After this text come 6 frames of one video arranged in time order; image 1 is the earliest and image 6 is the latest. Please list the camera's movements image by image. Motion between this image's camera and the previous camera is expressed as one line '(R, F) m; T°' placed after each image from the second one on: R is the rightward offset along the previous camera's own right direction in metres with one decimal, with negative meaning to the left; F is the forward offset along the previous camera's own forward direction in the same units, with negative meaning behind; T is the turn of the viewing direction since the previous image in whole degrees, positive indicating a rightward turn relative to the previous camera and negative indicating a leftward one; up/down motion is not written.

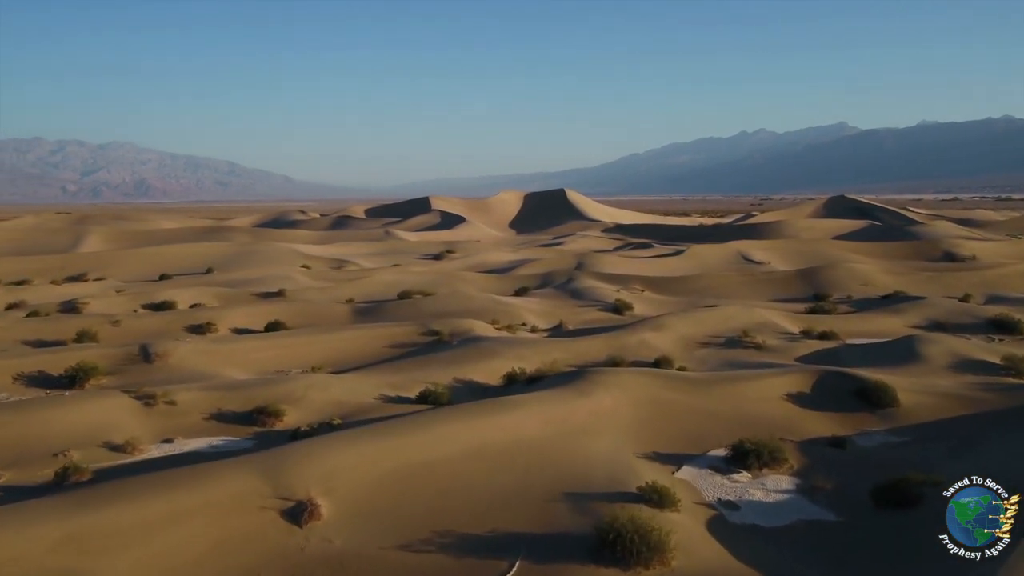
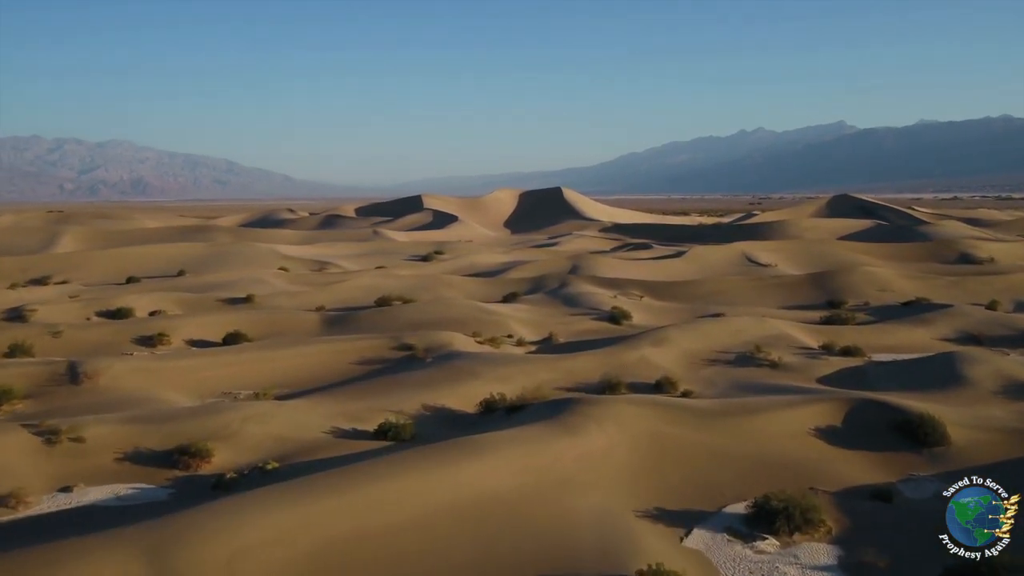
(+0.2, +2.7) m; 0°
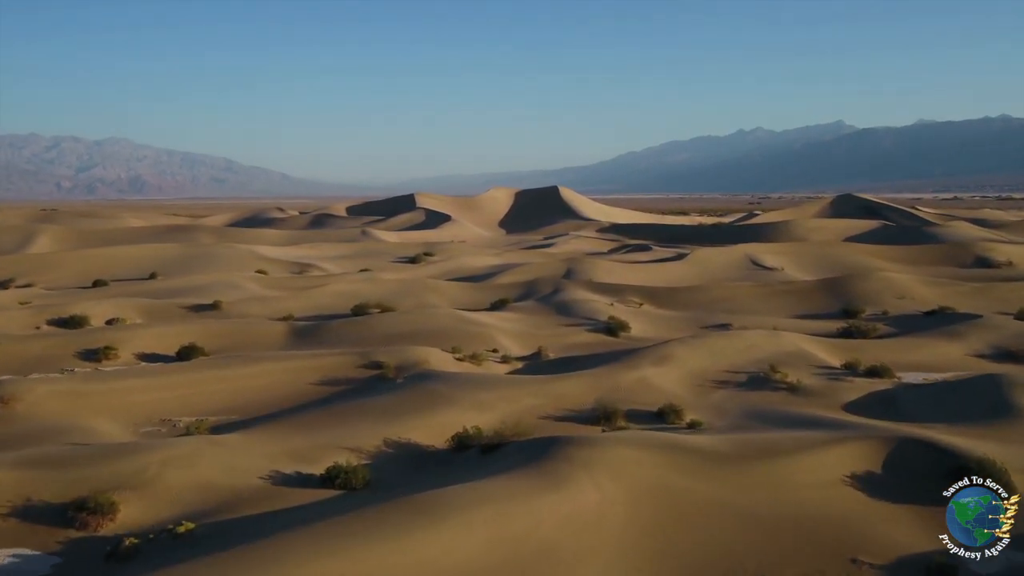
(+0.2, +2.4) m; 0°
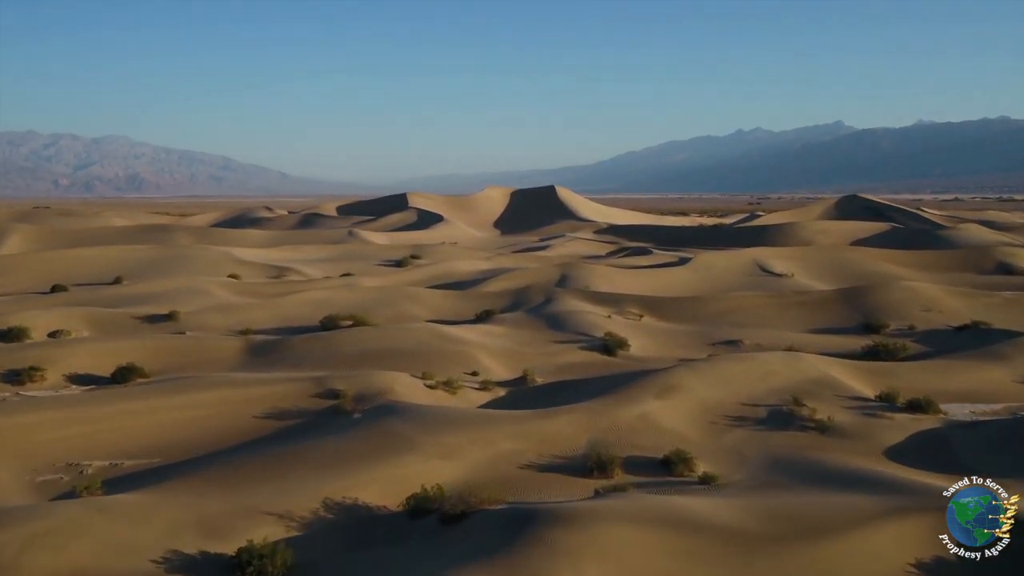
(+0.2, +2.7) m; 0°
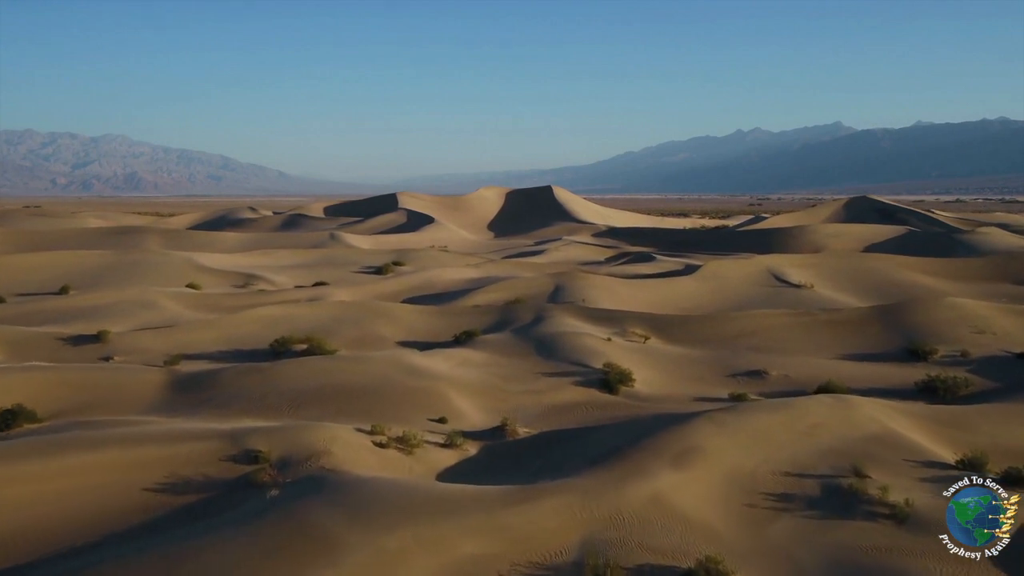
(+0.2, +3.8) m; 0°
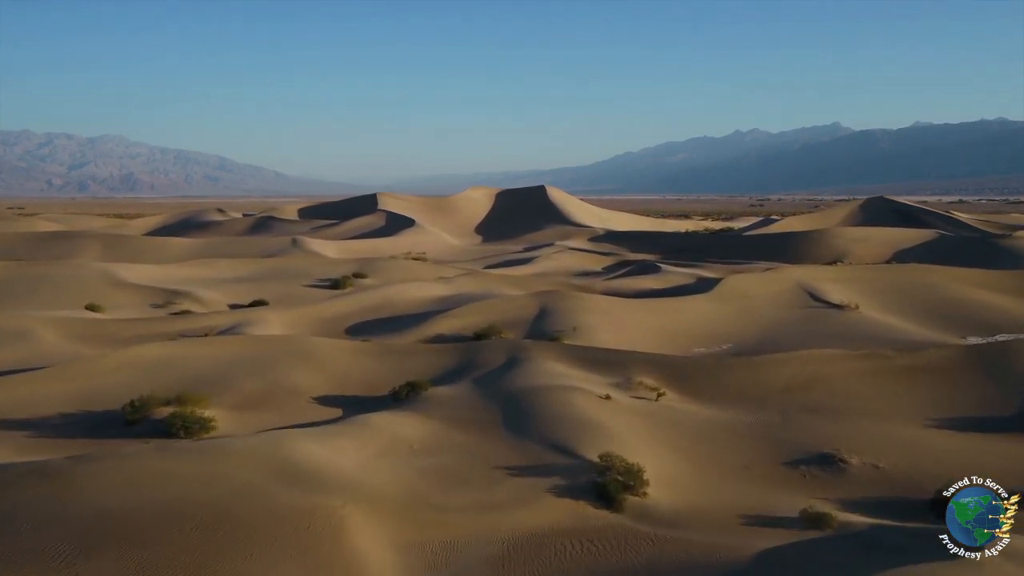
(+0.4, +6.5) m; 0°
